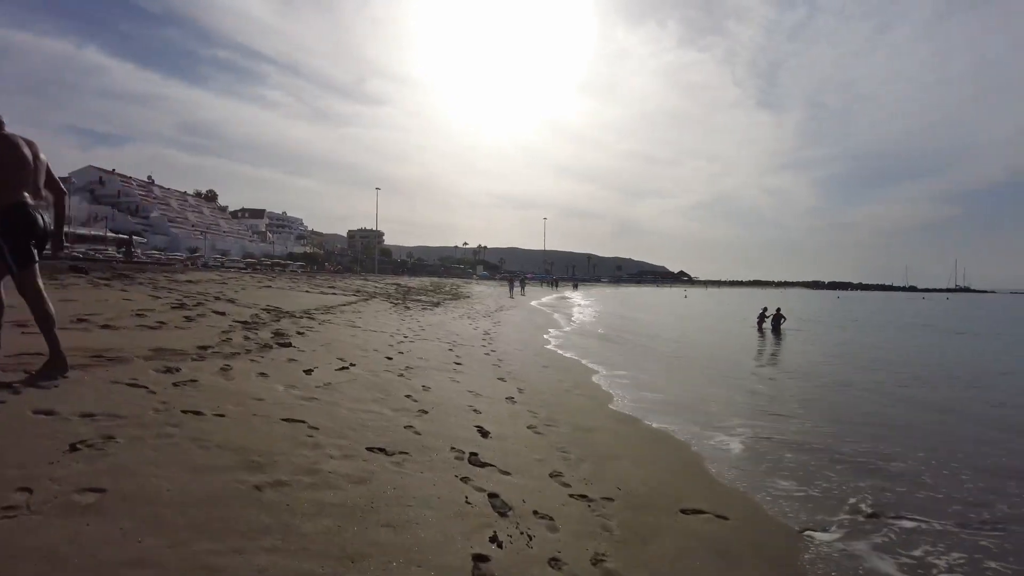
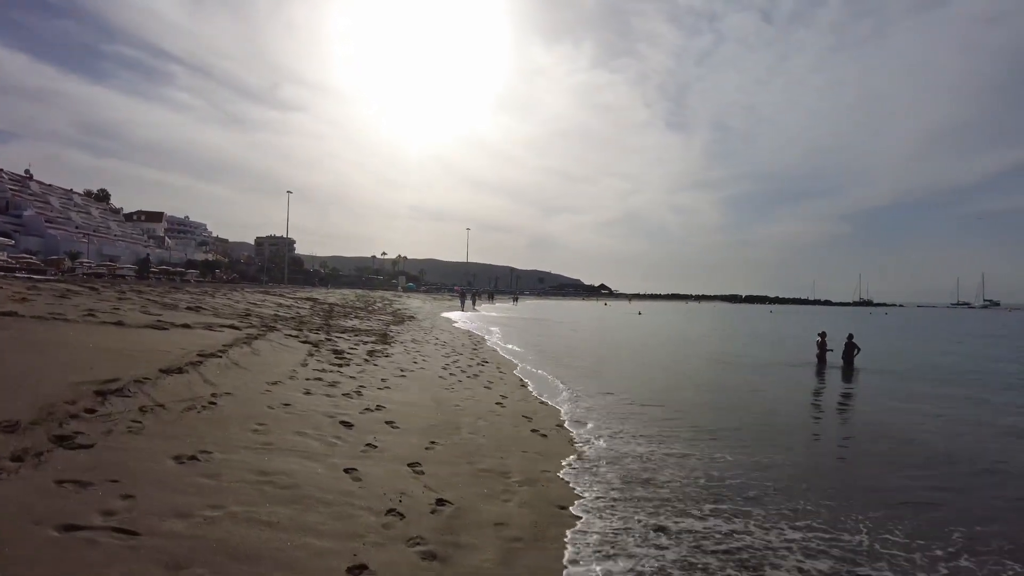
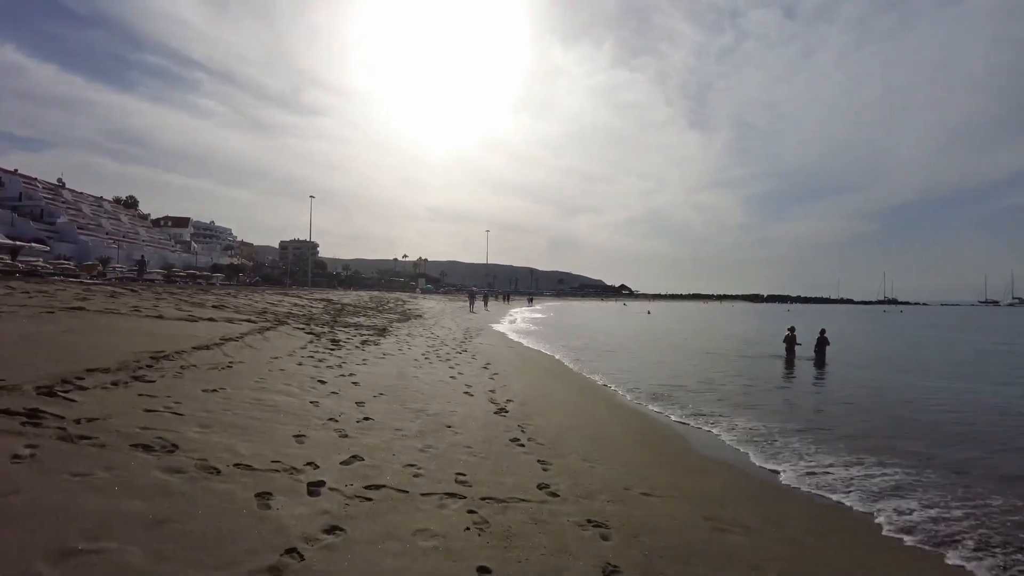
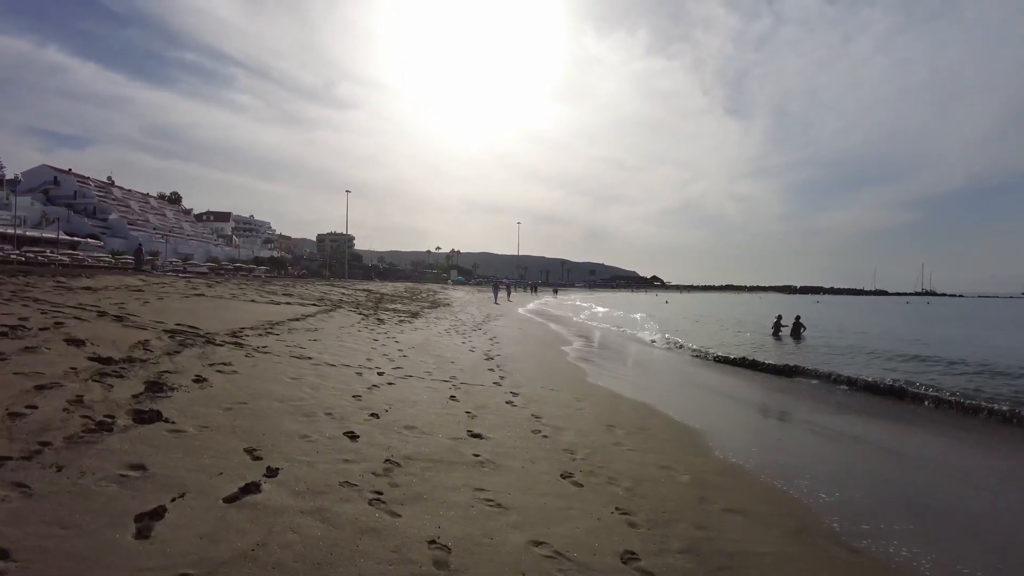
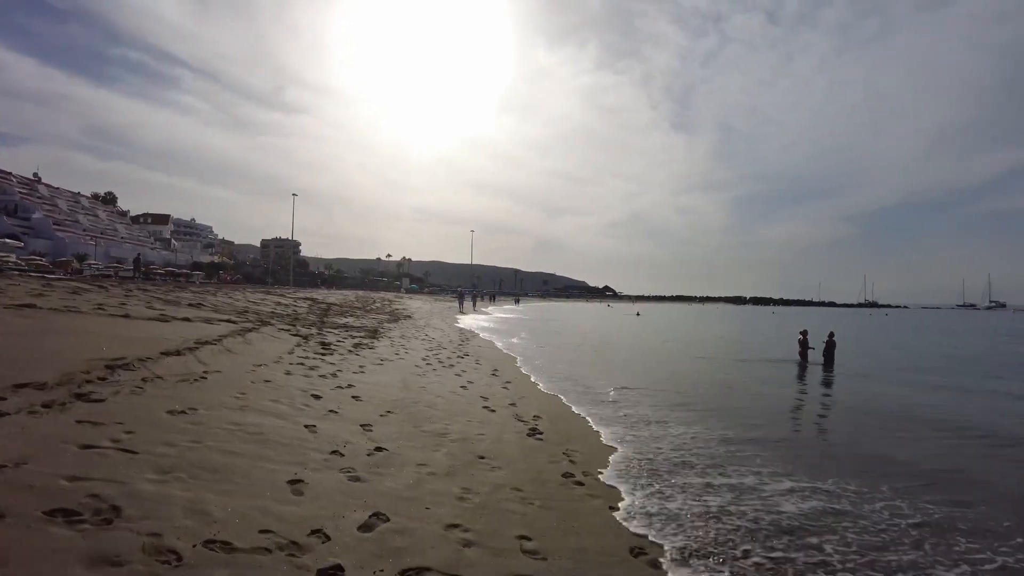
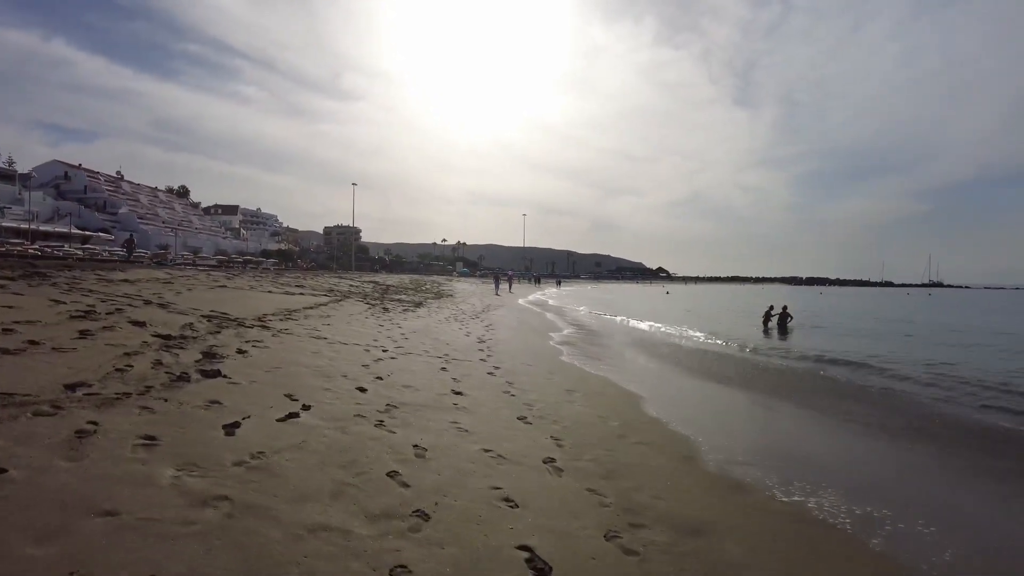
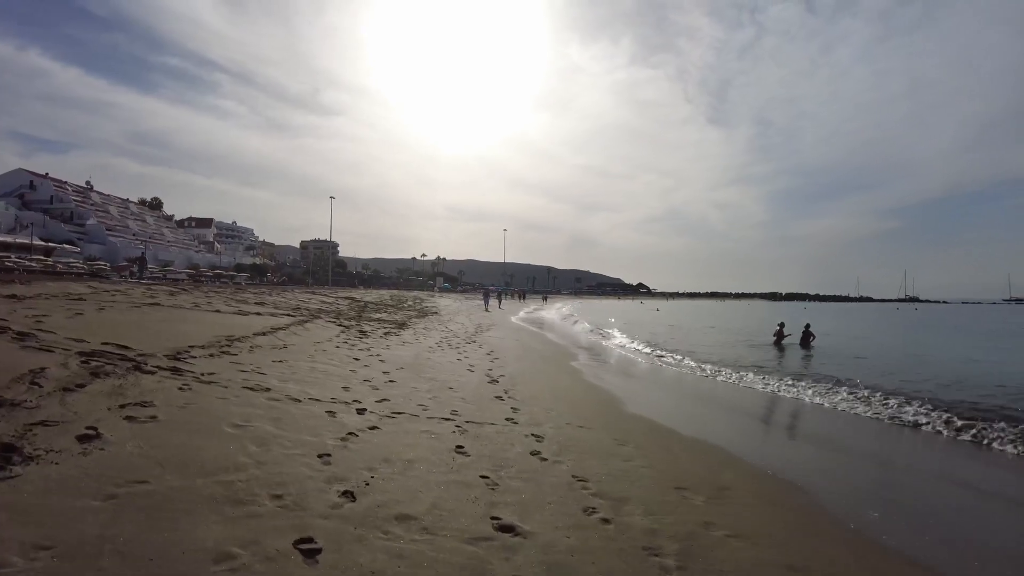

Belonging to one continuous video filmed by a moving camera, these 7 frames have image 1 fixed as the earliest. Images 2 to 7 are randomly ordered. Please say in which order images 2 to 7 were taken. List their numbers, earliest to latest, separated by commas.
6, 4, 7, 3, 5, 2
